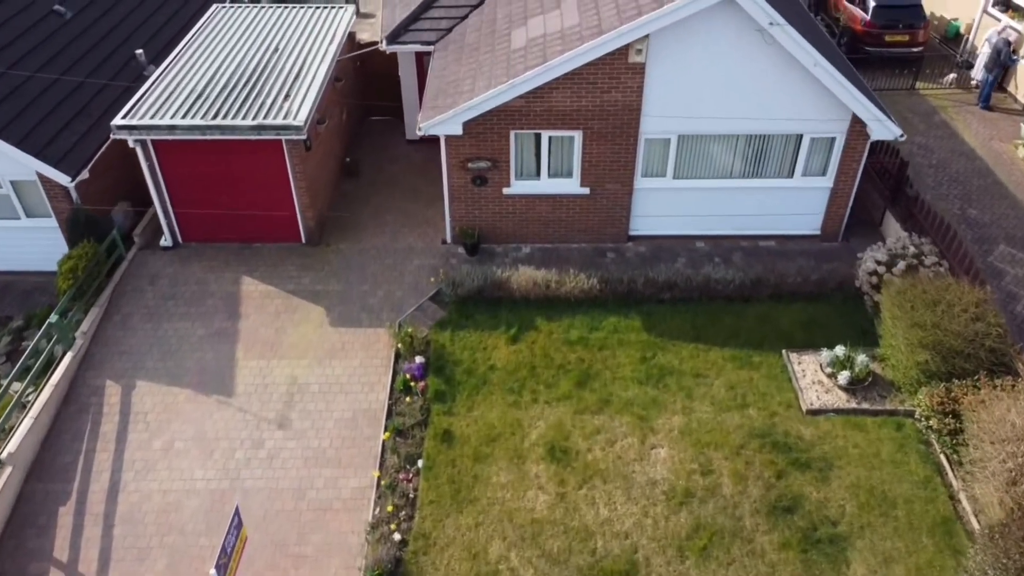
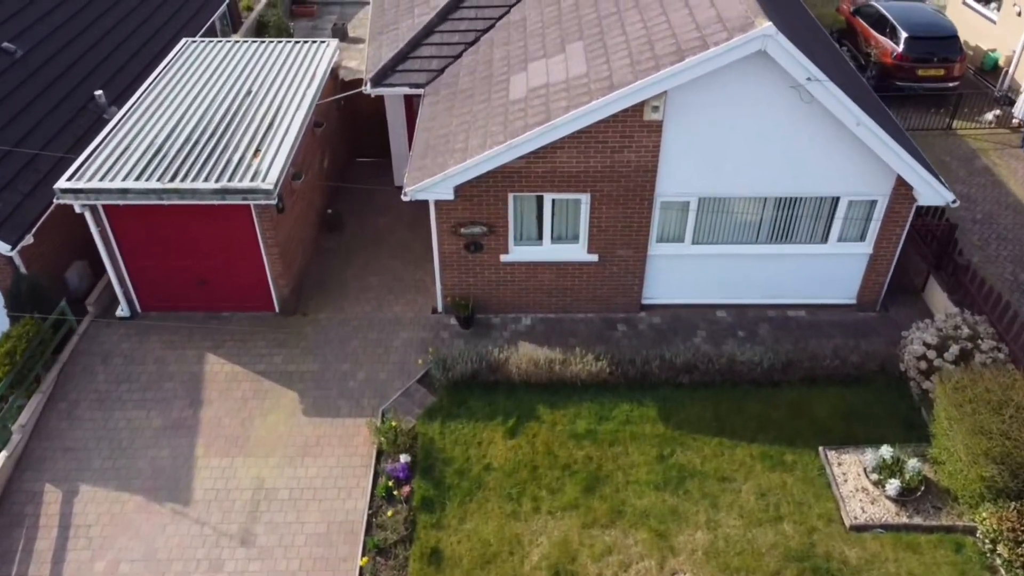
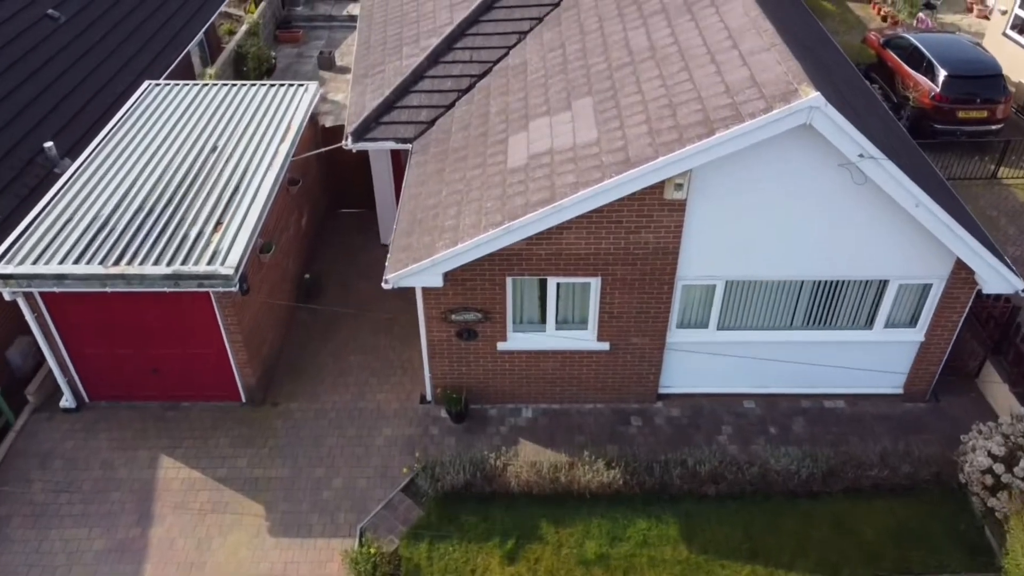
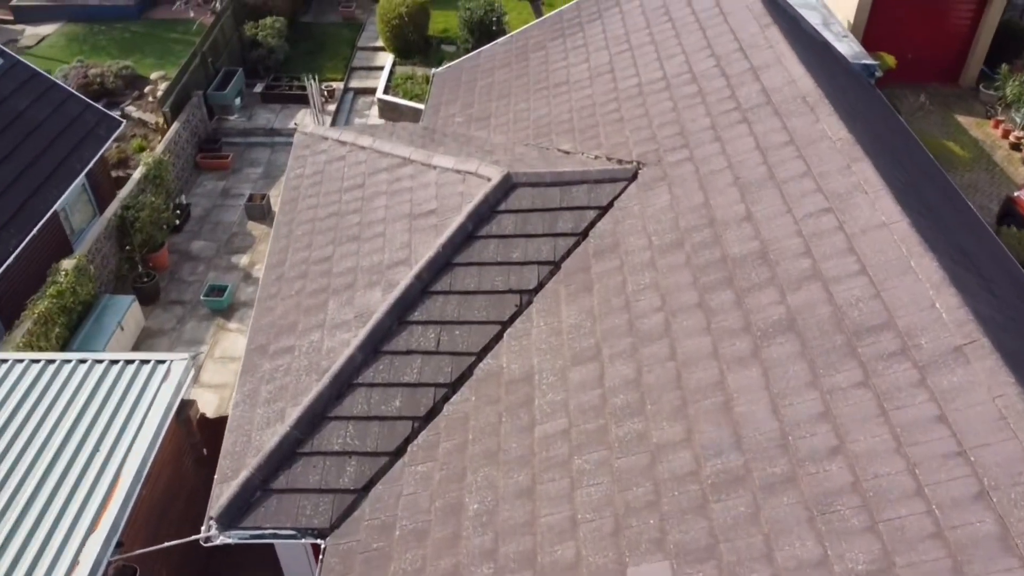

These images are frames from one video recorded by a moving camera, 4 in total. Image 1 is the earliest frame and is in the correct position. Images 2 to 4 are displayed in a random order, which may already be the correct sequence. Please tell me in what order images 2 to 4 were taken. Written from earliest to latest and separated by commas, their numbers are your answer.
2, 3, 4
